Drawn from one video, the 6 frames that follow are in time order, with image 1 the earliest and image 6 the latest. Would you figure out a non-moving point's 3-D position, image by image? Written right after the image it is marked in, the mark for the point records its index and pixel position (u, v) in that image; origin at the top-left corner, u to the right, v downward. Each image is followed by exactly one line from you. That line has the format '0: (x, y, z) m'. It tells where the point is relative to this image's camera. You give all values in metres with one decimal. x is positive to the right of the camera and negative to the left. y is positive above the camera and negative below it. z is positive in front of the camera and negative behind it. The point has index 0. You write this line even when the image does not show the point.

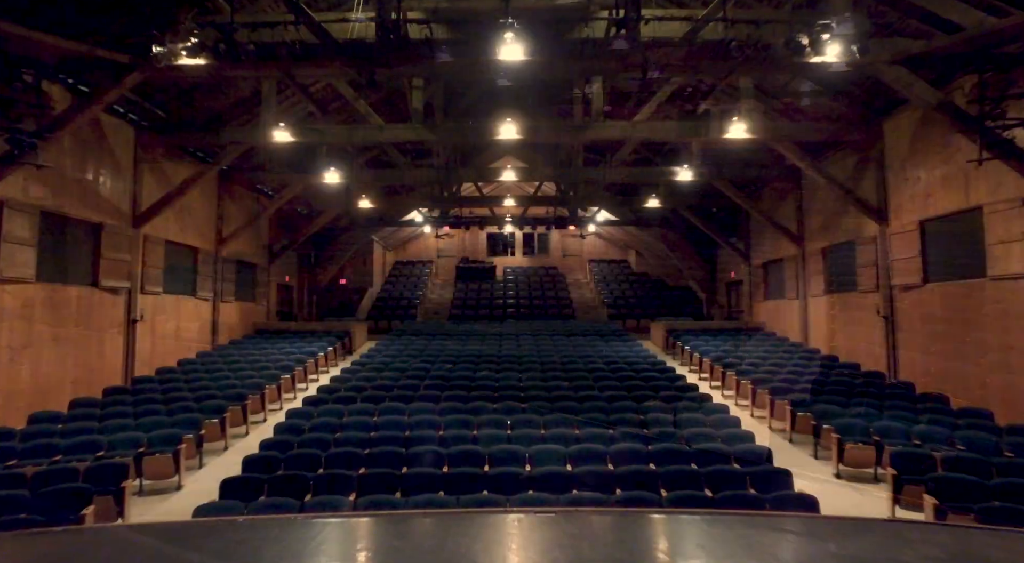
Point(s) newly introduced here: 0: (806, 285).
0: (+6.0, -0.1, +11.9) m
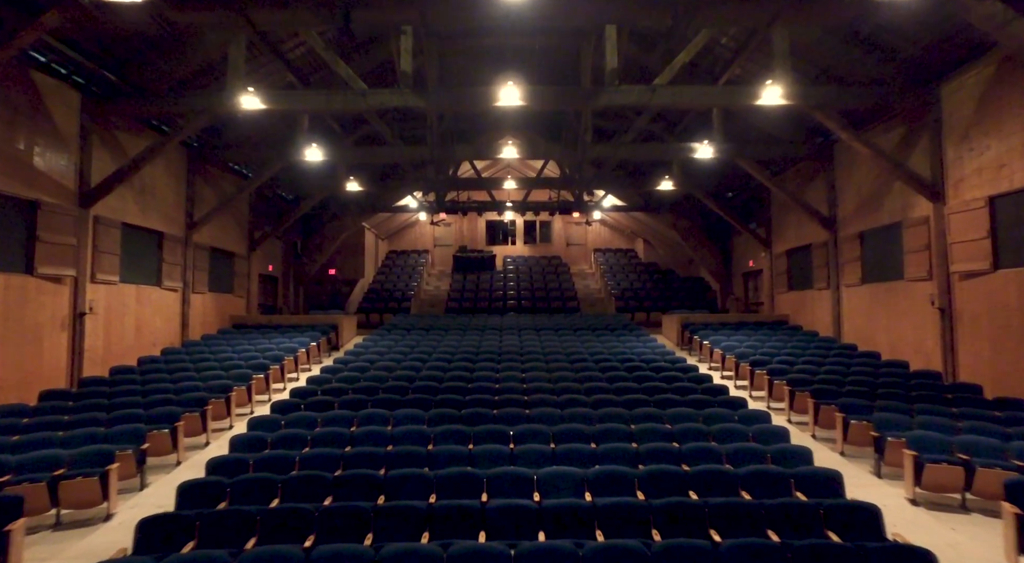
0: (+6.0, +0.1, +10.8) m
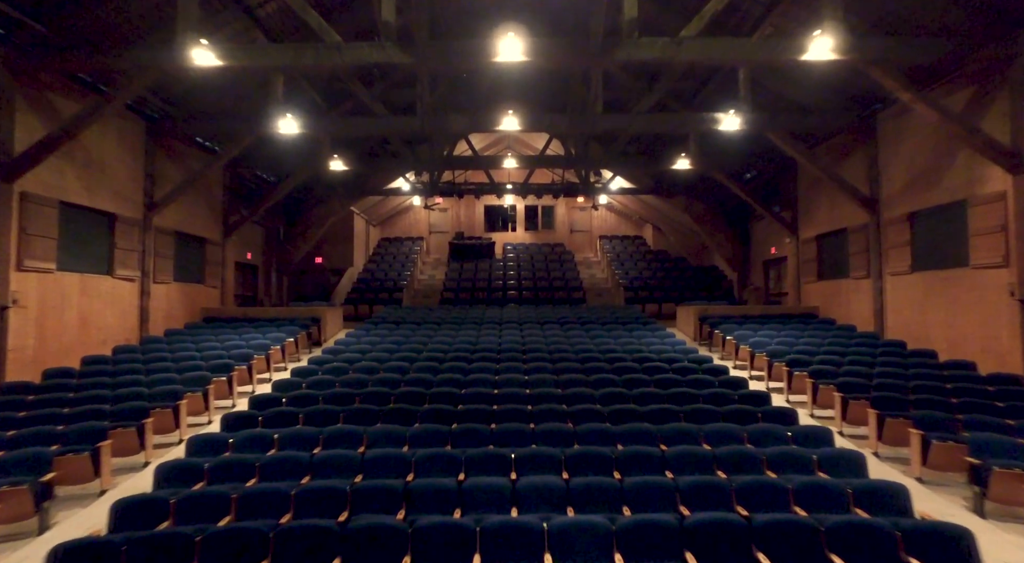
0: (+6.0, +0.3, +9.5) m
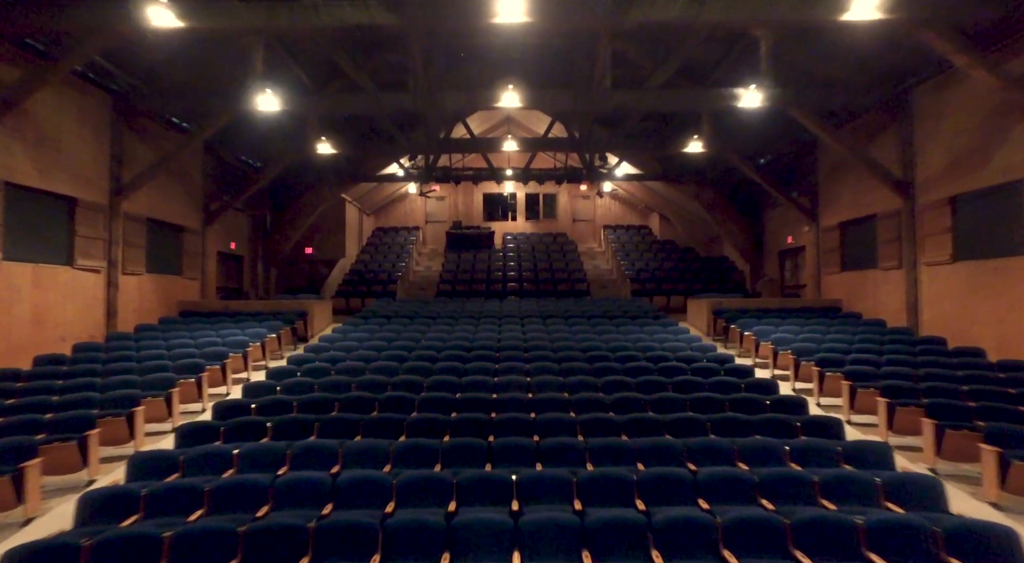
0: (+6.0, +0.5, +8.7) m
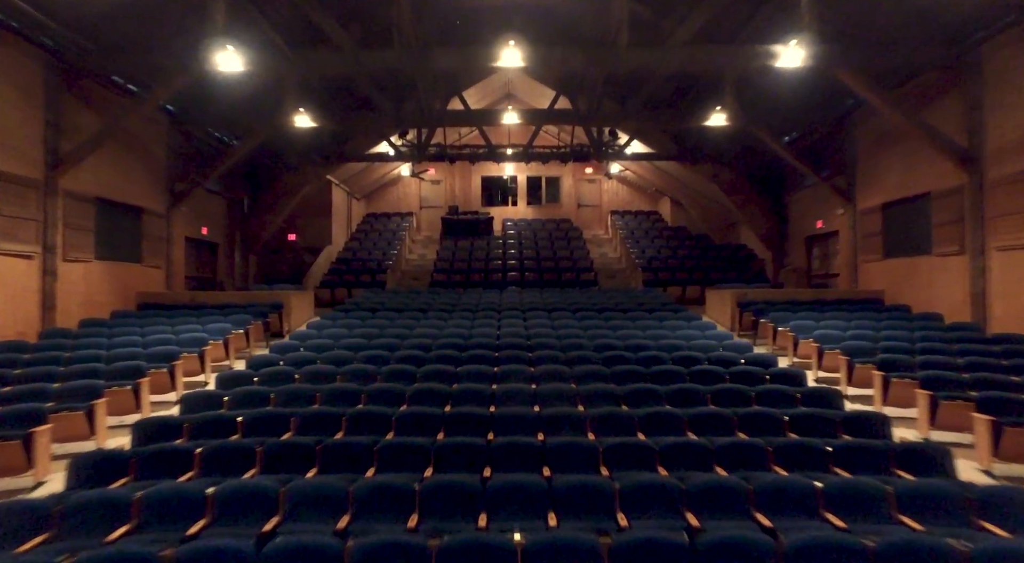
0: (+6.1, +0.6, +7.5) m
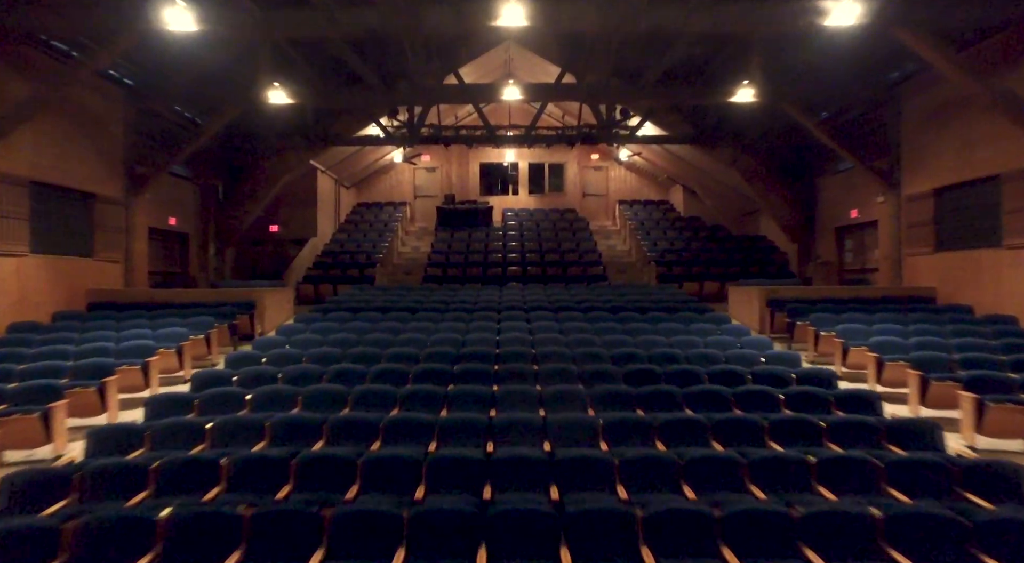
0: (+6.1, +0.6, +6.3) m
